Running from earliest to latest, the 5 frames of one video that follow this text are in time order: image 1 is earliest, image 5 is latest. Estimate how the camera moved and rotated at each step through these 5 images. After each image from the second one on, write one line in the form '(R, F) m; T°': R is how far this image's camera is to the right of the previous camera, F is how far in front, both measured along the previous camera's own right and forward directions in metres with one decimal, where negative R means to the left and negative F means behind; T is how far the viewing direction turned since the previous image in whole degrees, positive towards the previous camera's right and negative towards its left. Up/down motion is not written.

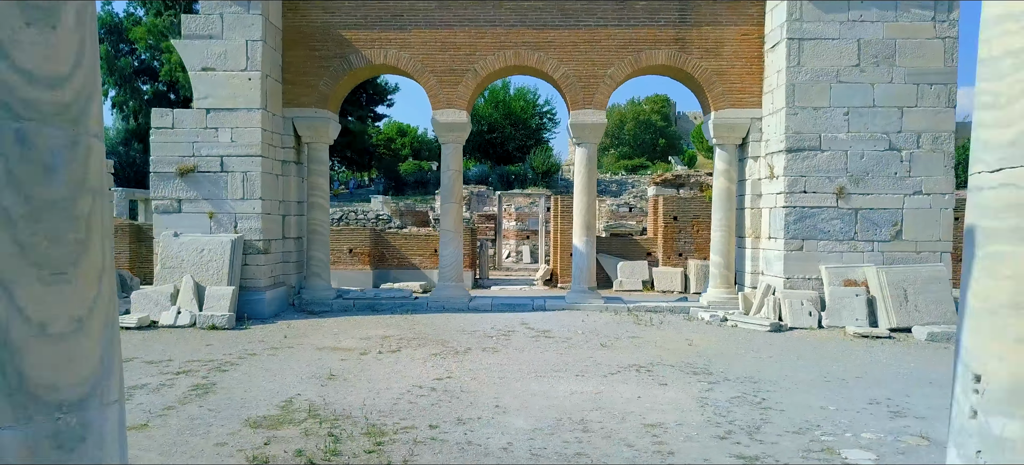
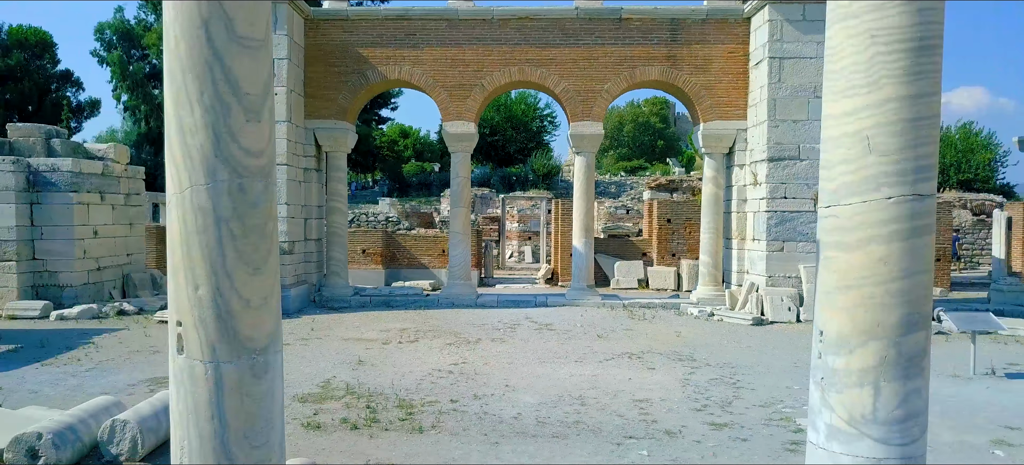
(-0.1, -0.8) m; 0°
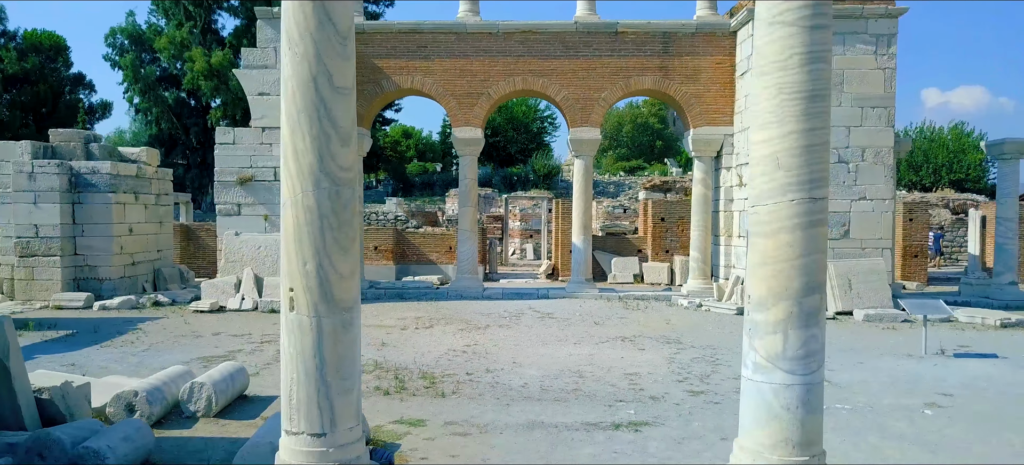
(-0.1, -0.9) m; 0°
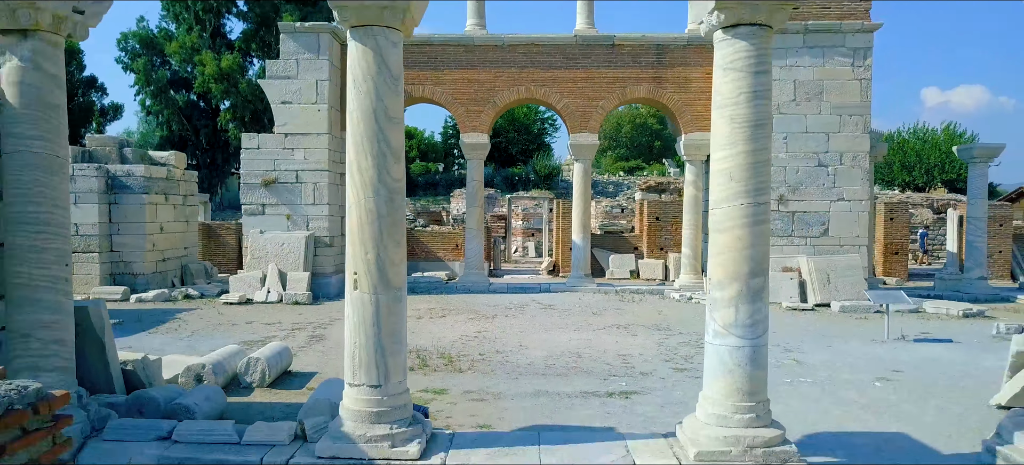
(-0.1, -0.9) m; 0°
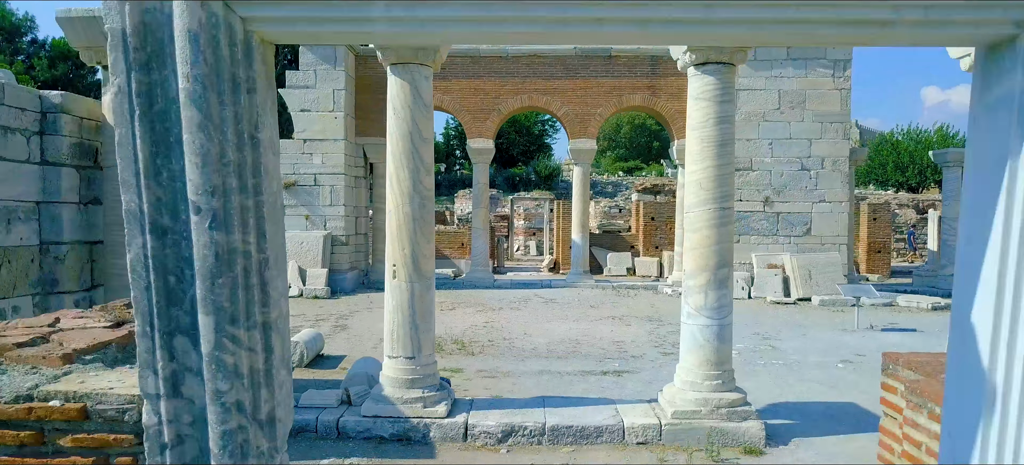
(-0.1, -0.8) m; 0°
